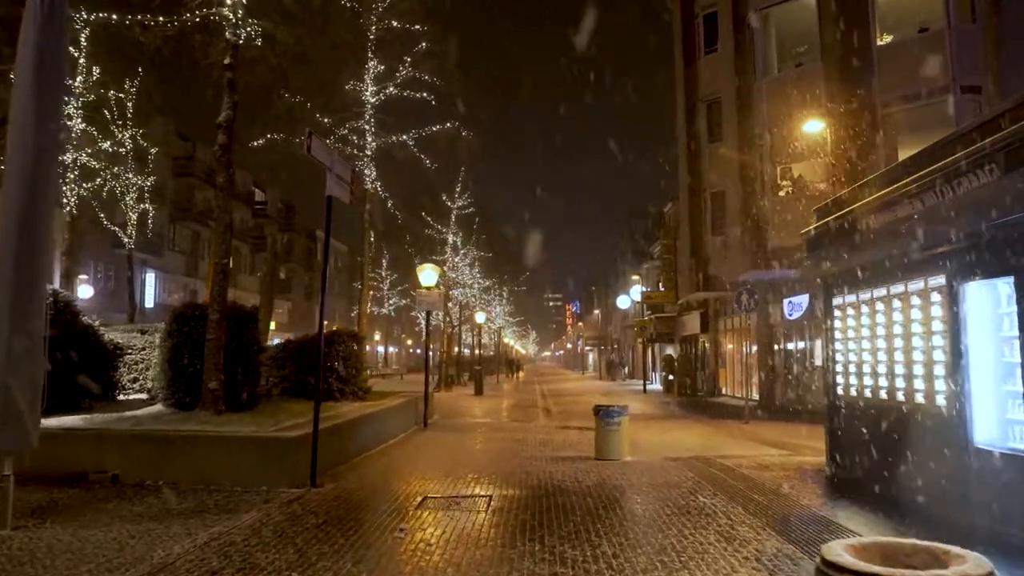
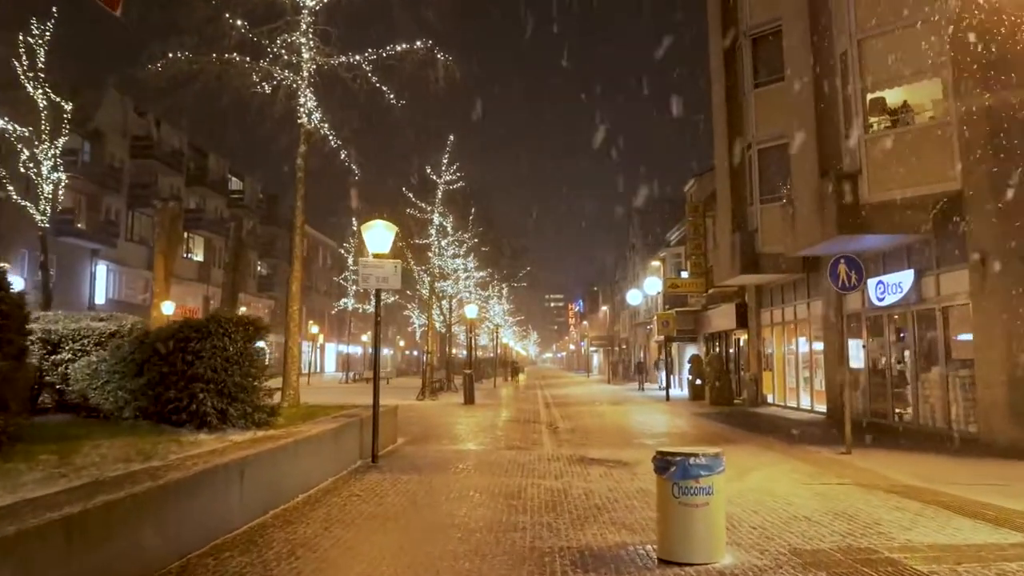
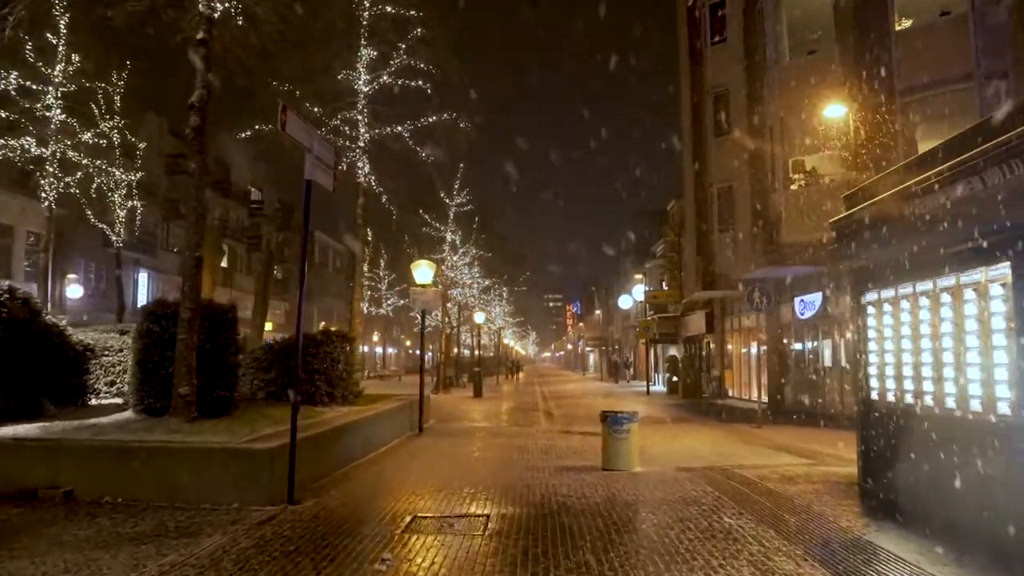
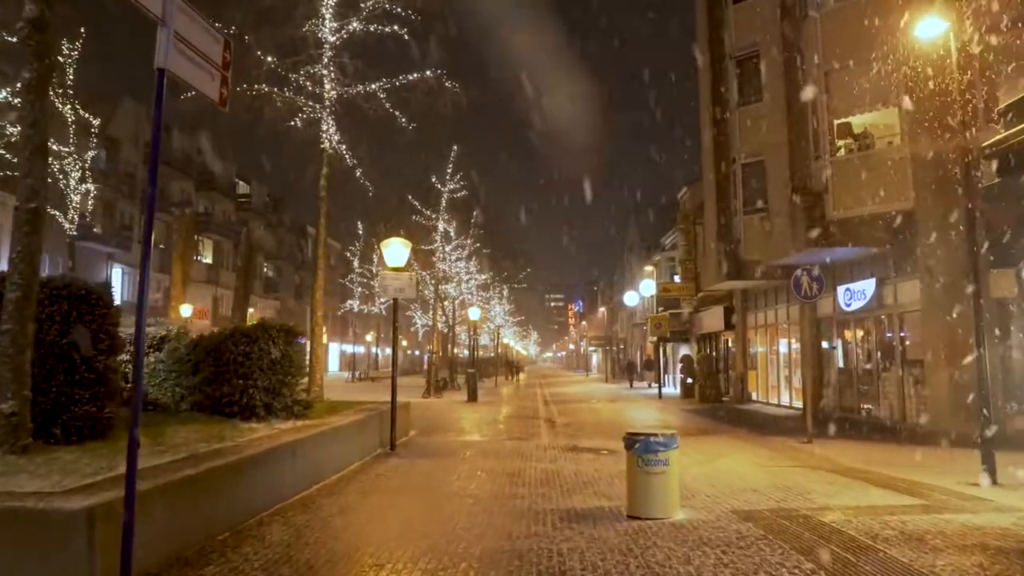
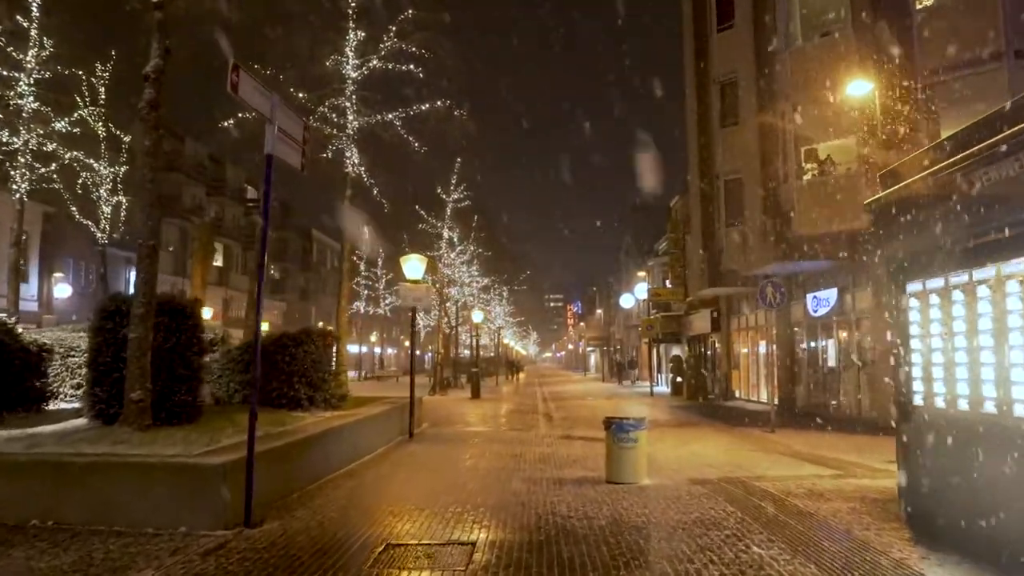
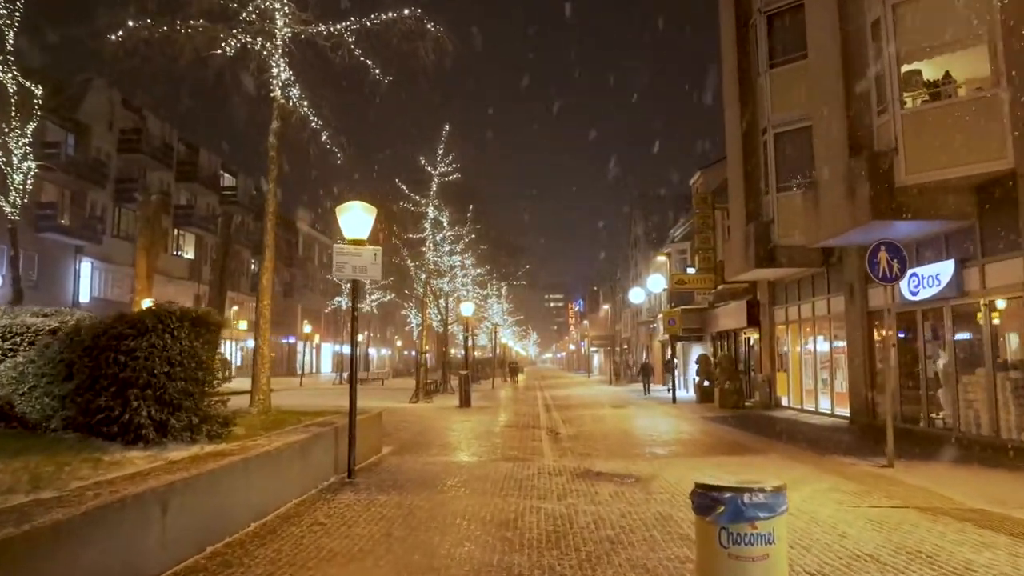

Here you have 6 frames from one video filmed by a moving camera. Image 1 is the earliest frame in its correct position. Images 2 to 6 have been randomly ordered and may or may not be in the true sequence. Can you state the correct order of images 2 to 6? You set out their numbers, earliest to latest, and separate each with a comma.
3, 5, 4, 2, 6
